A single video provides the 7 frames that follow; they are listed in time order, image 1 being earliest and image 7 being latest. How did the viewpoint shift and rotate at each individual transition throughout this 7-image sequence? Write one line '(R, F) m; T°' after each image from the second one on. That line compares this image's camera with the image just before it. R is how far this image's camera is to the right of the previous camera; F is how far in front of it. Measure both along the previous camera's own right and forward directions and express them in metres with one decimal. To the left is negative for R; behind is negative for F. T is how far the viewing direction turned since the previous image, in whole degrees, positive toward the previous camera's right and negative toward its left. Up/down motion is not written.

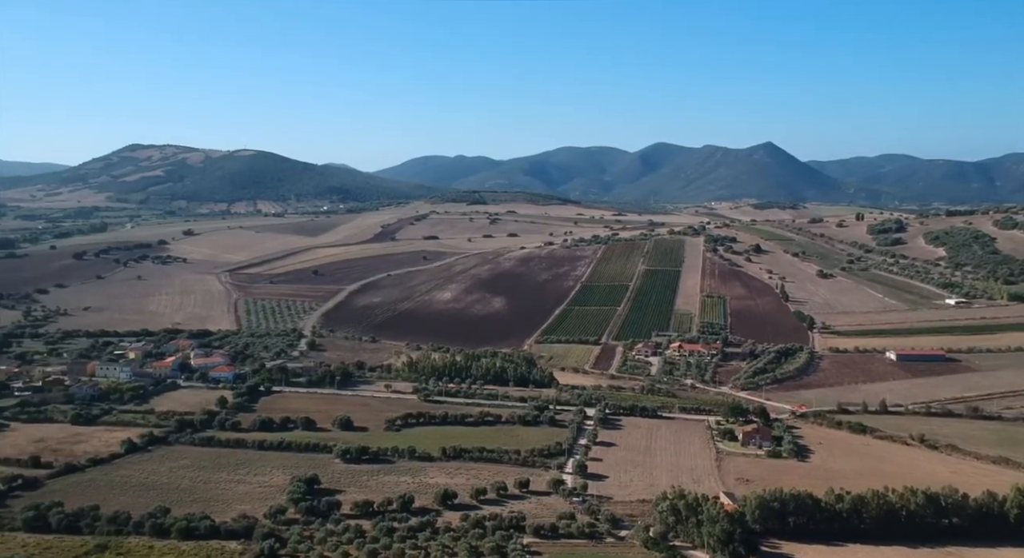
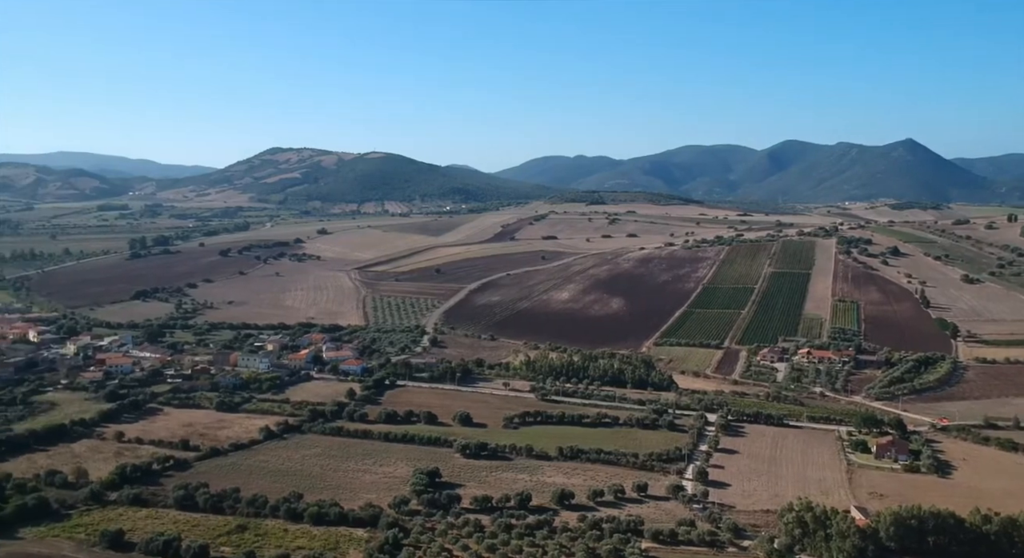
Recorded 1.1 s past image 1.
(-0.2, -0.4) m; -7°
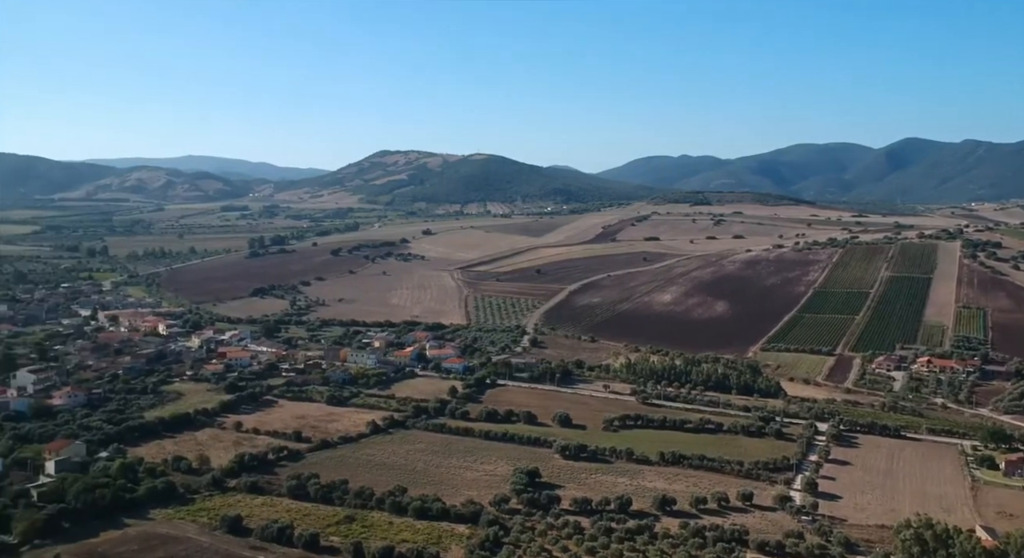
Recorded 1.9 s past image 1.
(-0.1, -0.3) m; -6°
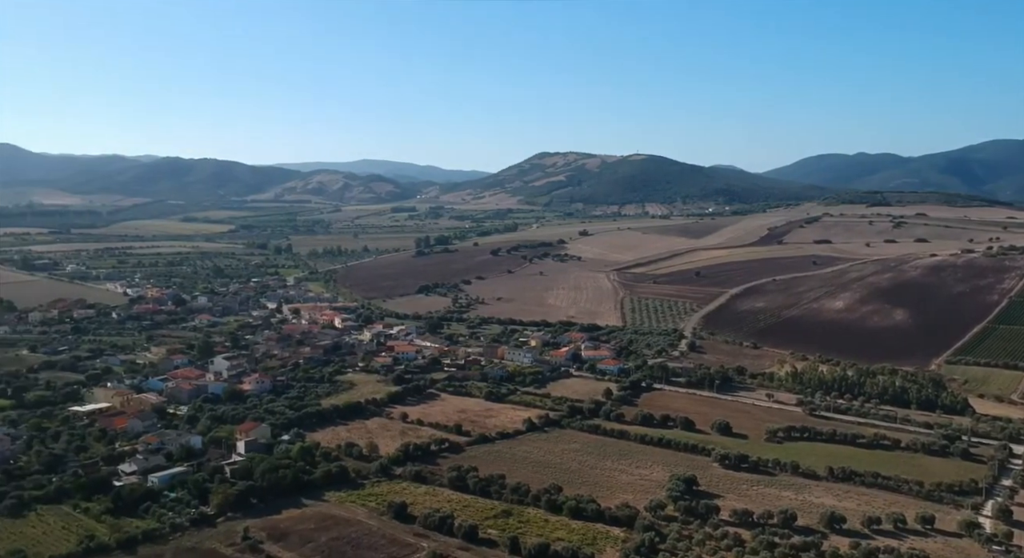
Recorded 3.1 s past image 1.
(-0.2, -0.3) m; -10°
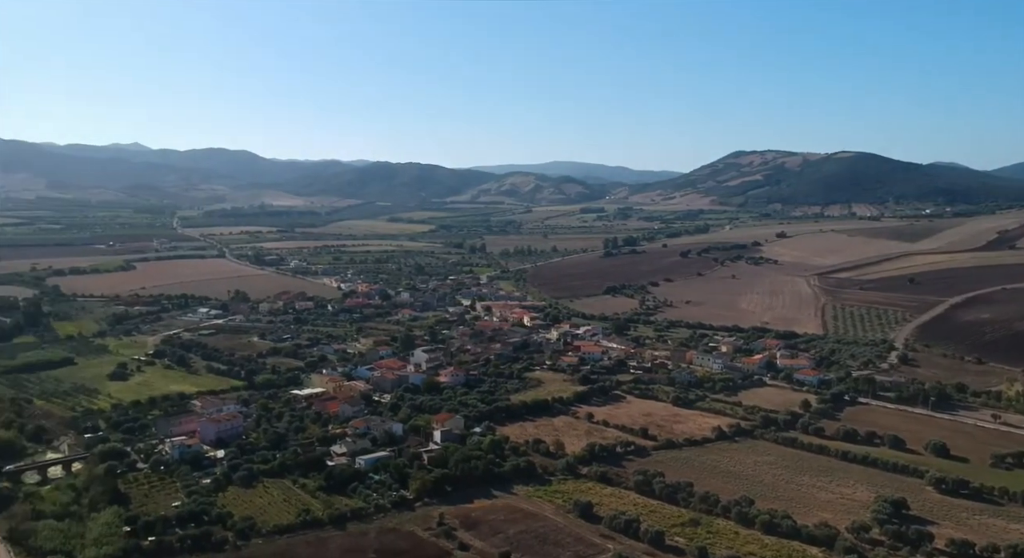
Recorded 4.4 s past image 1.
(-0.3, +0.4) m; -11°
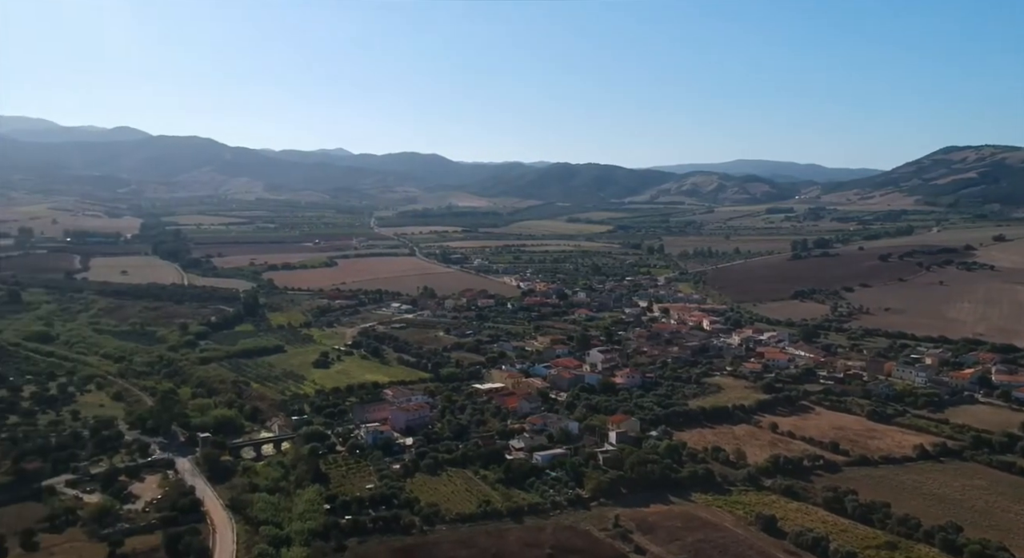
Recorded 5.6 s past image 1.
(-0.4, +0.5) m; -11°
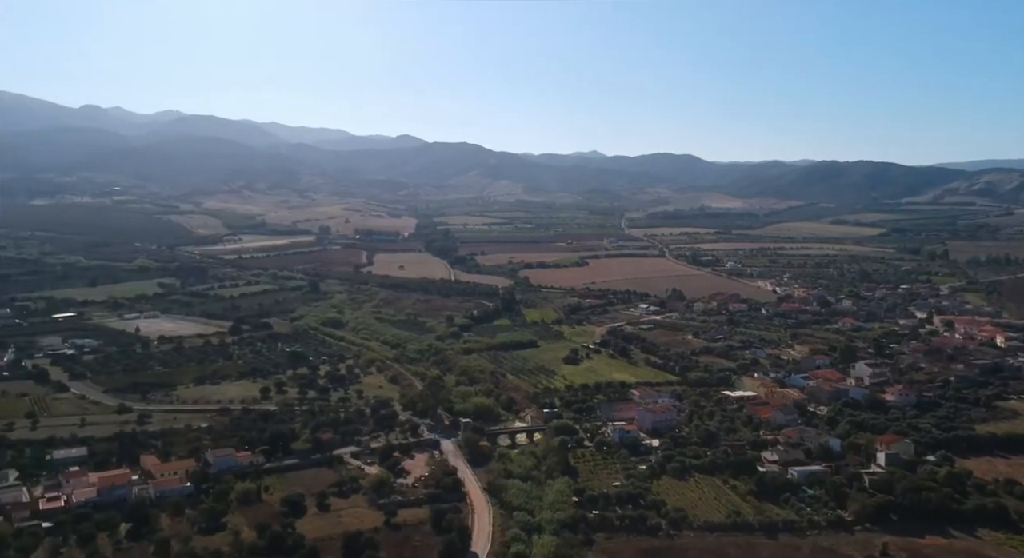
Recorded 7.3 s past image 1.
(-0.3, -0.2) m; -15°
